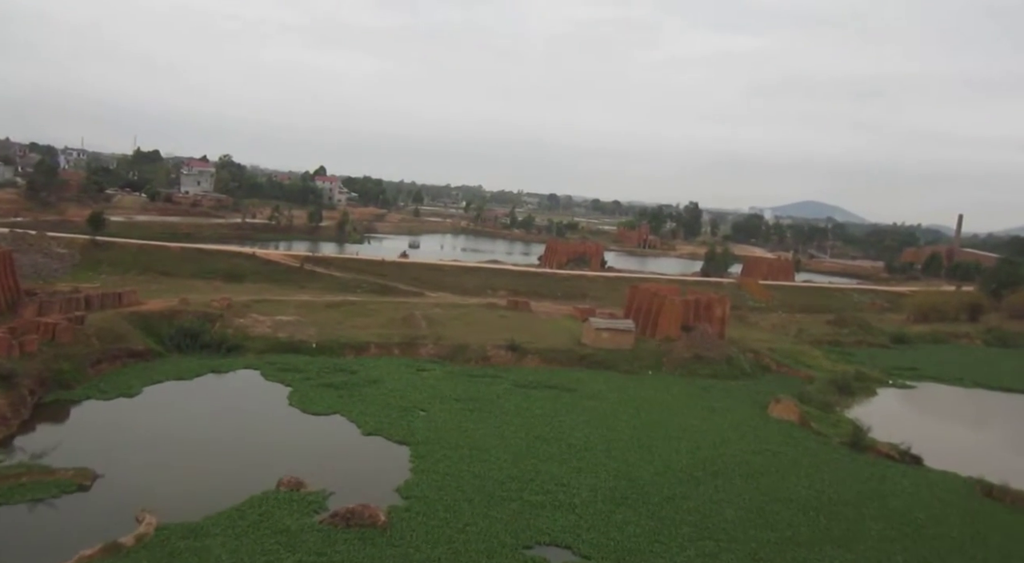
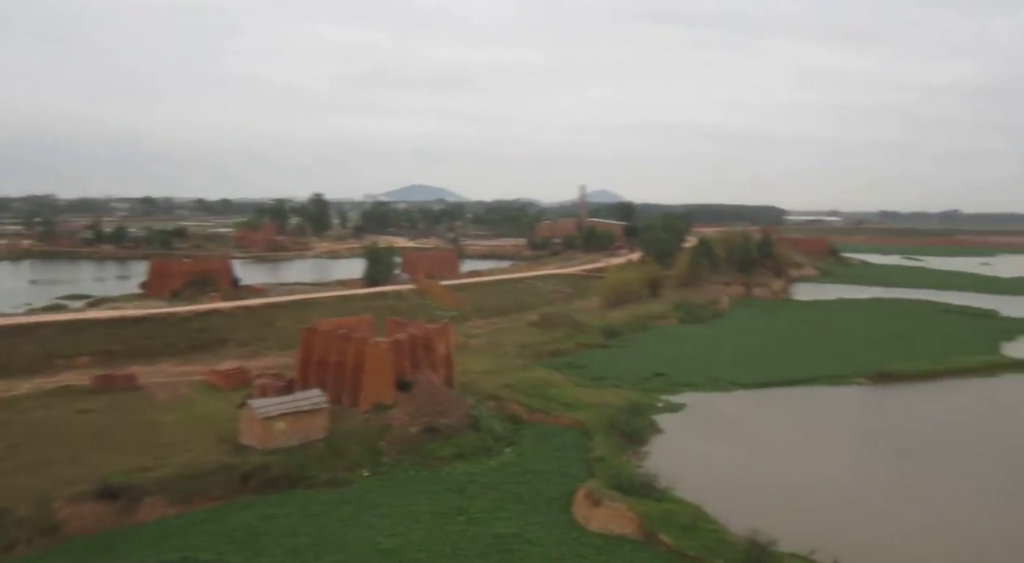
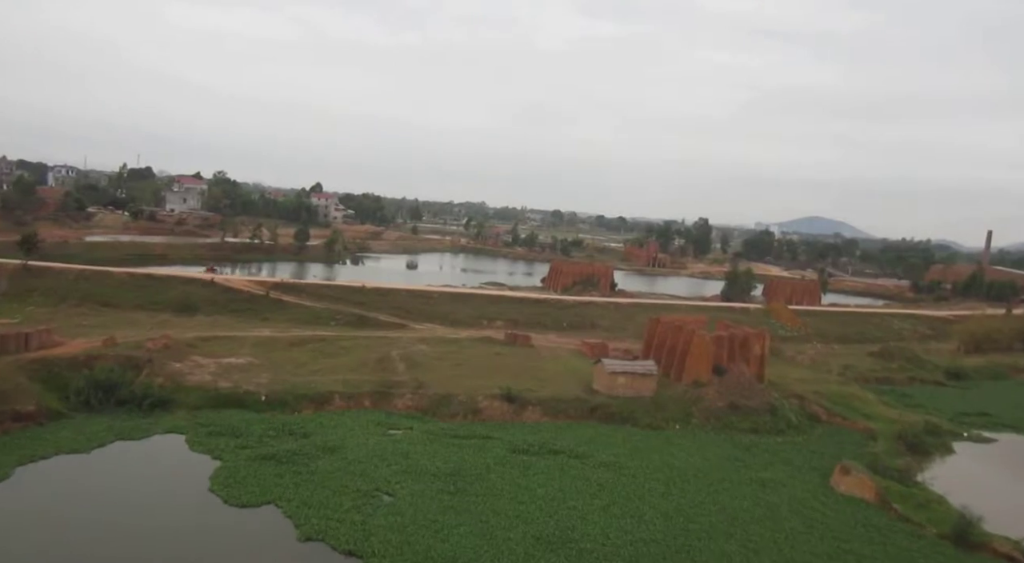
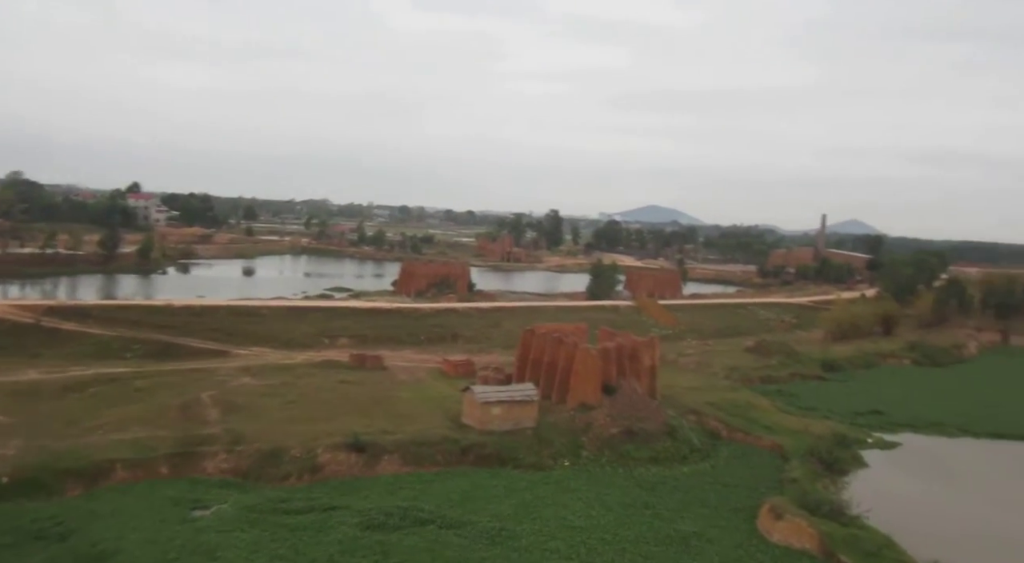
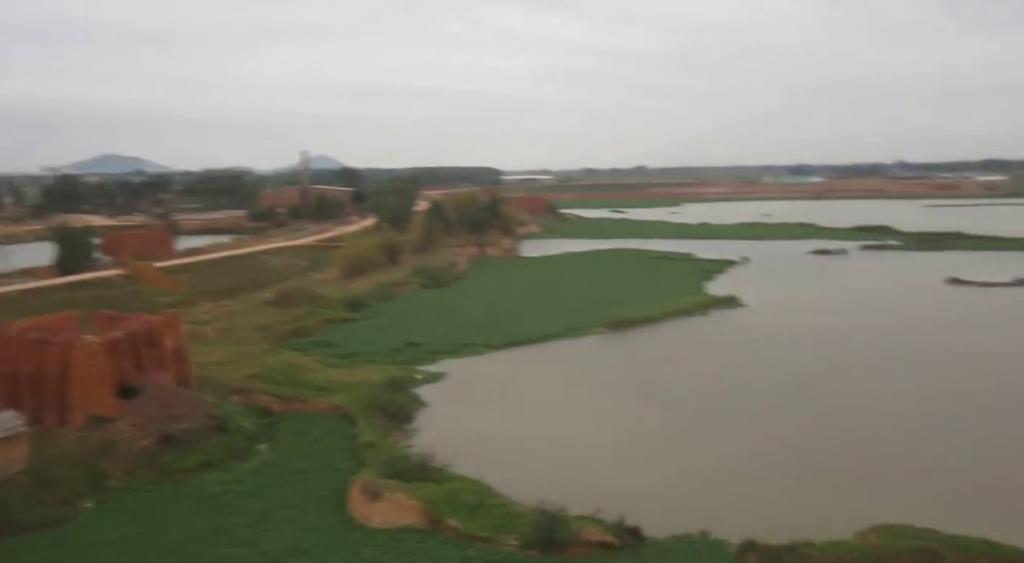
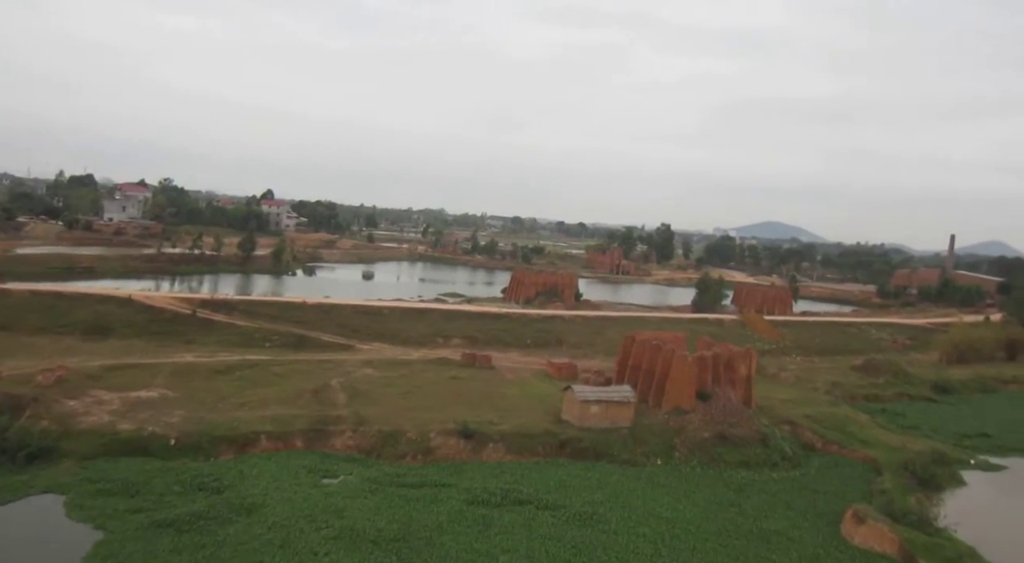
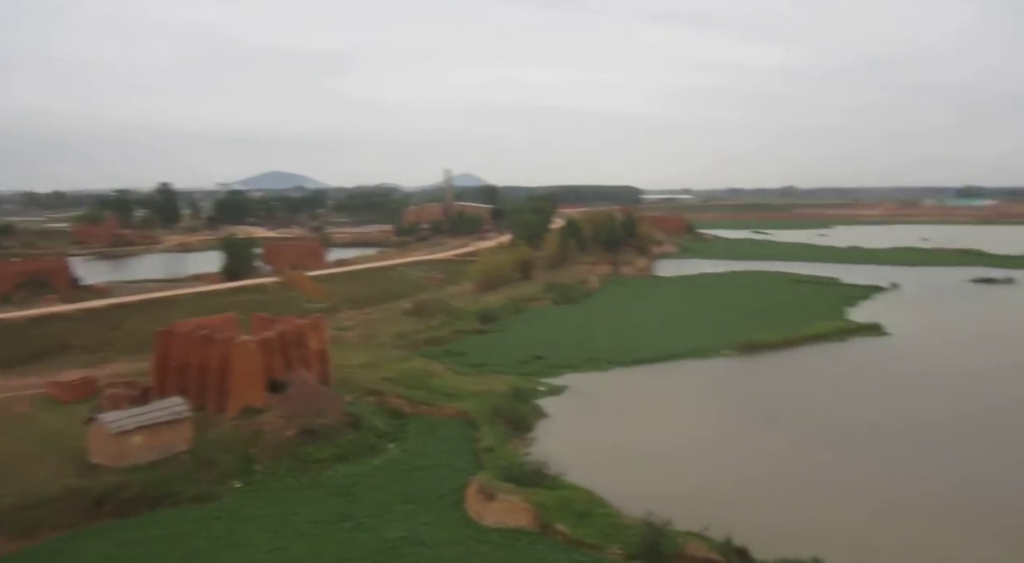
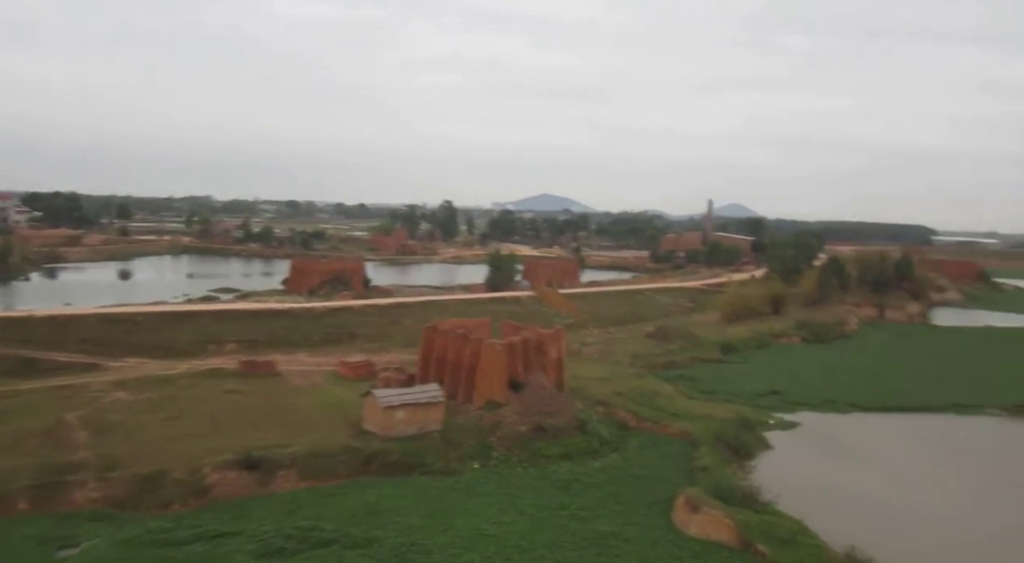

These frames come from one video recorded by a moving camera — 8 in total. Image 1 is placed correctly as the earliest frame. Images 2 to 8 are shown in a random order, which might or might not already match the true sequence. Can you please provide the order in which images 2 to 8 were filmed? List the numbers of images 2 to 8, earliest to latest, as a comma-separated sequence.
3, 6, 4, 8, 2, 7, 5
